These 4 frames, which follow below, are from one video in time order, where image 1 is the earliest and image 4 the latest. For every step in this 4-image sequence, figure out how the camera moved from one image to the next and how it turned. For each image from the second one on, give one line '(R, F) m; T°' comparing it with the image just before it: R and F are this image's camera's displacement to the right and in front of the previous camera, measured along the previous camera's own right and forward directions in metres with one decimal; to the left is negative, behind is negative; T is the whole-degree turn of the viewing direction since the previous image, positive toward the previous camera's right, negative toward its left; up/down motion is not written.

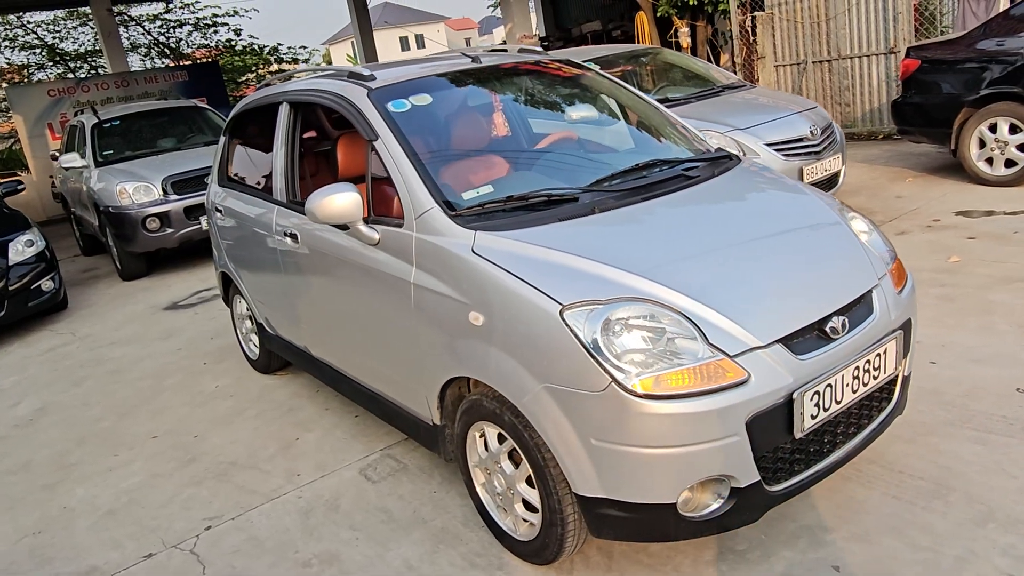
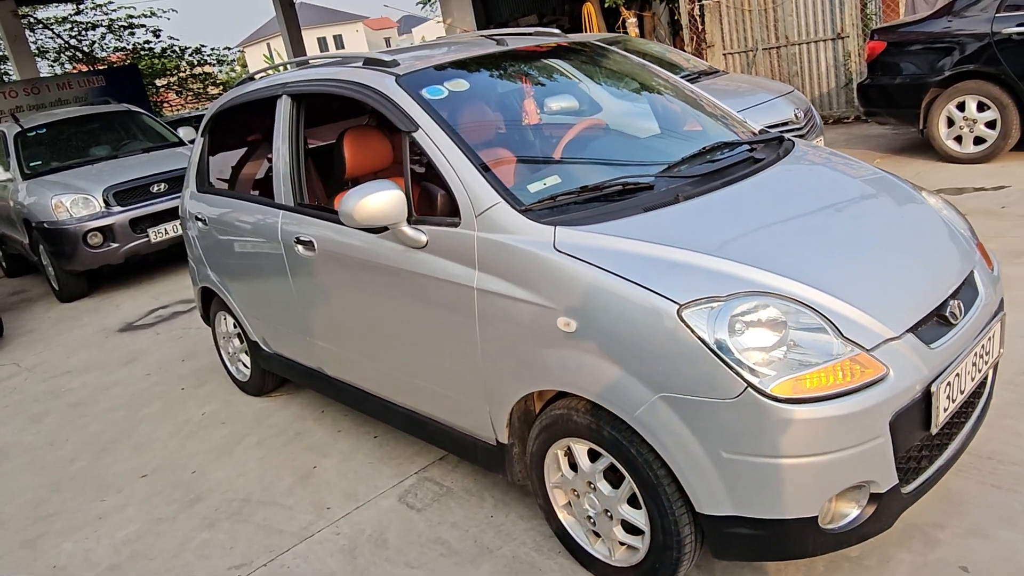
(-0.5, +0.3) m; +5°
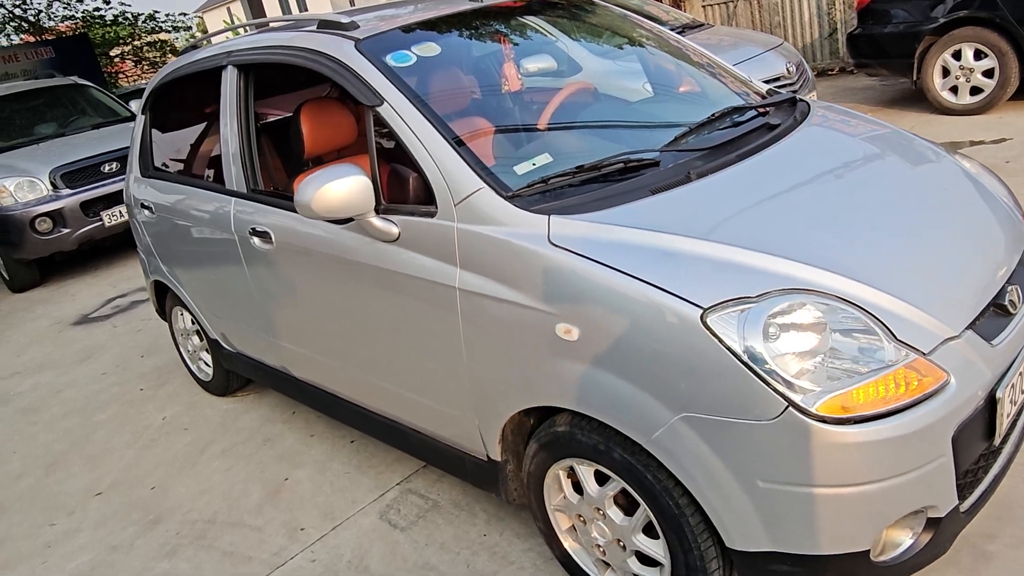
(0.0, +0.3) m; +2°
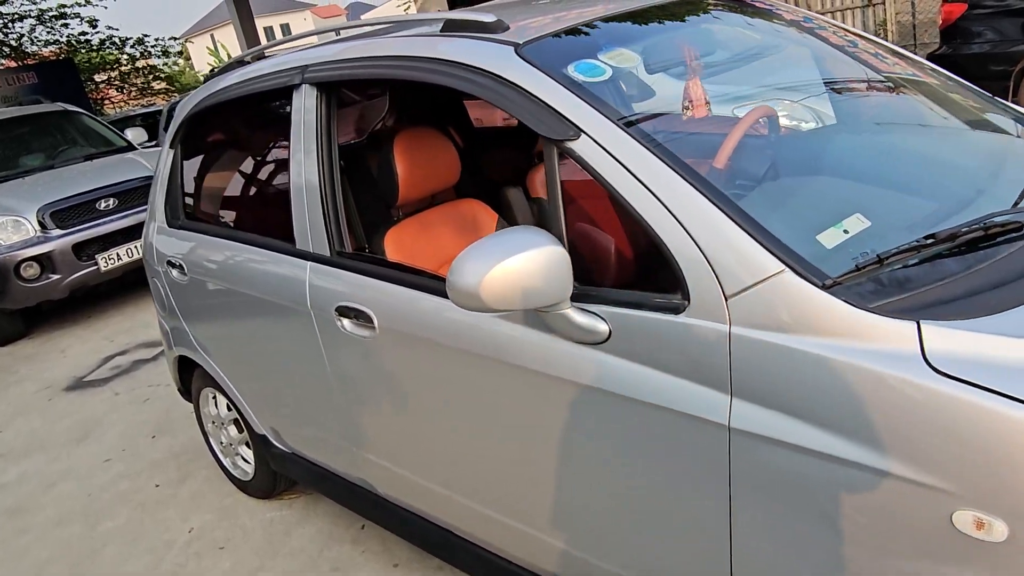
(-0.6, +0.8) m; +1°
